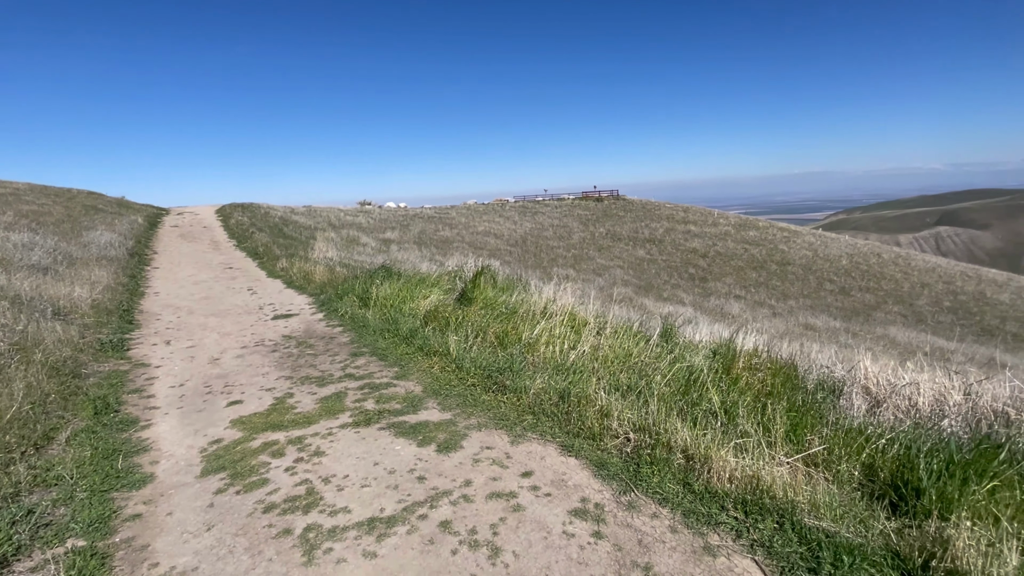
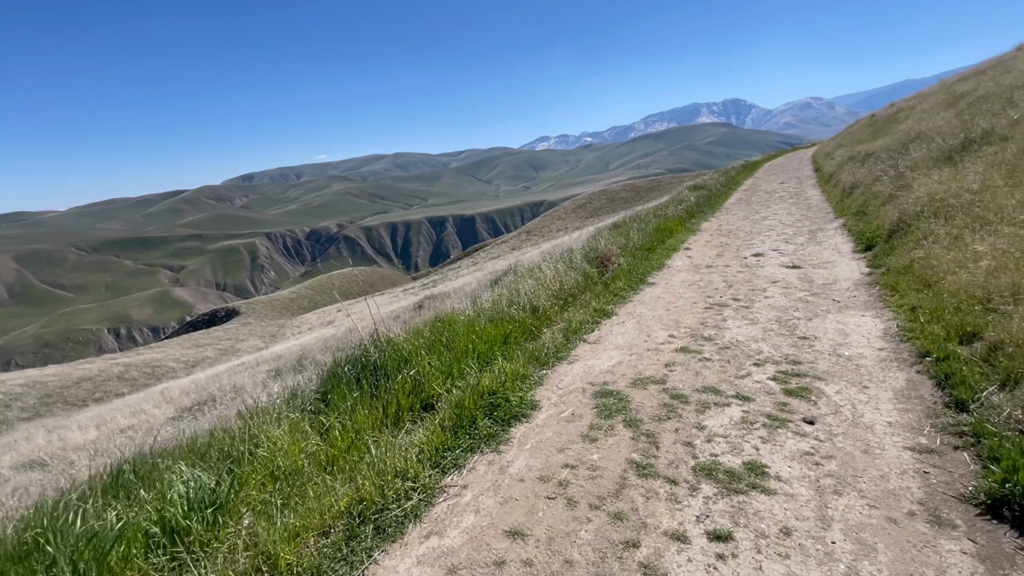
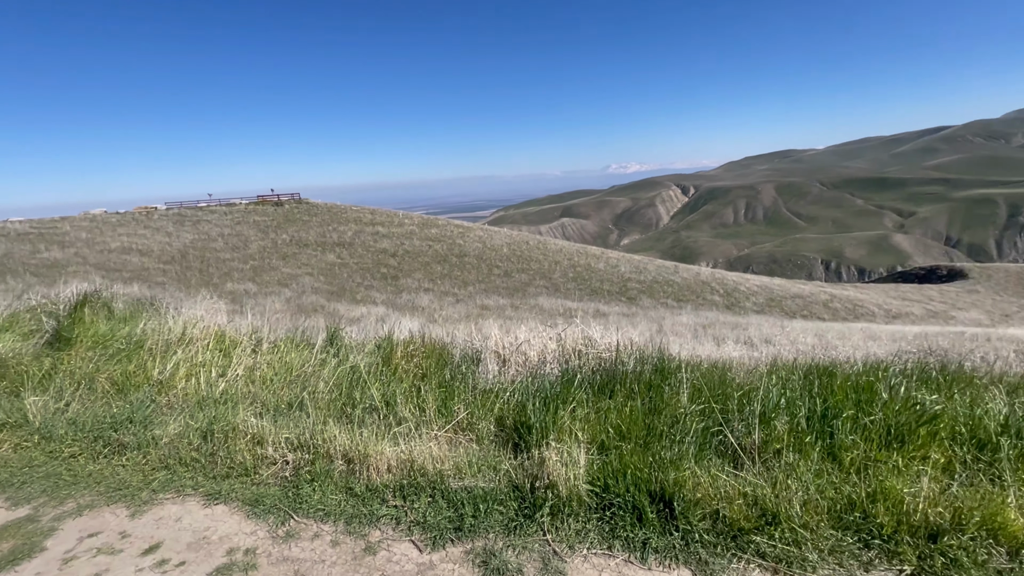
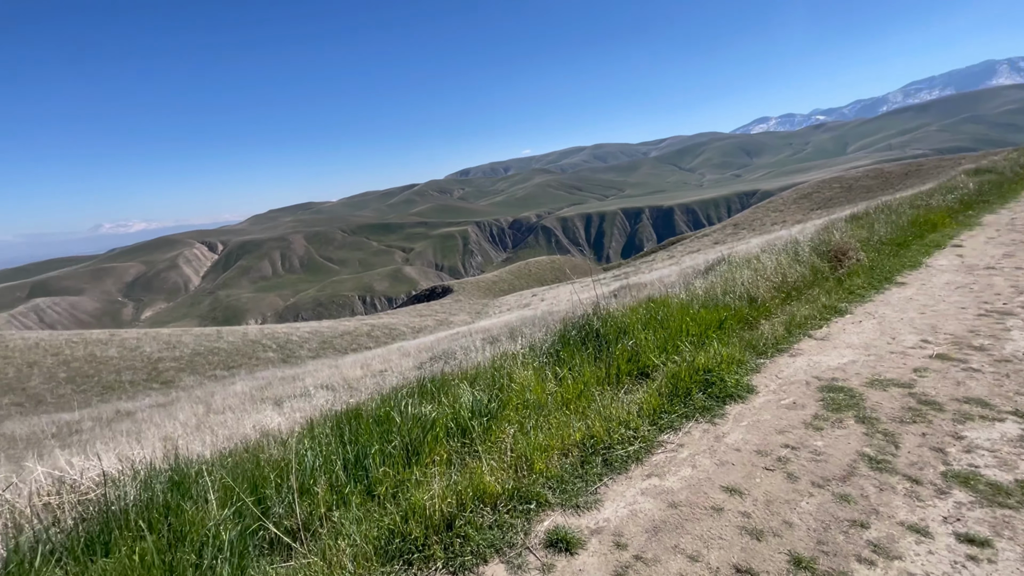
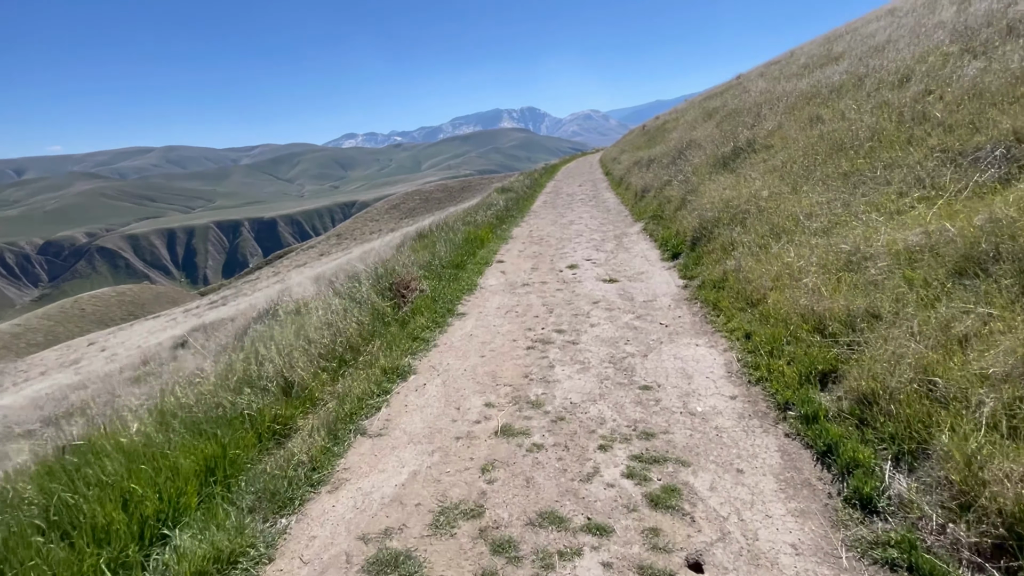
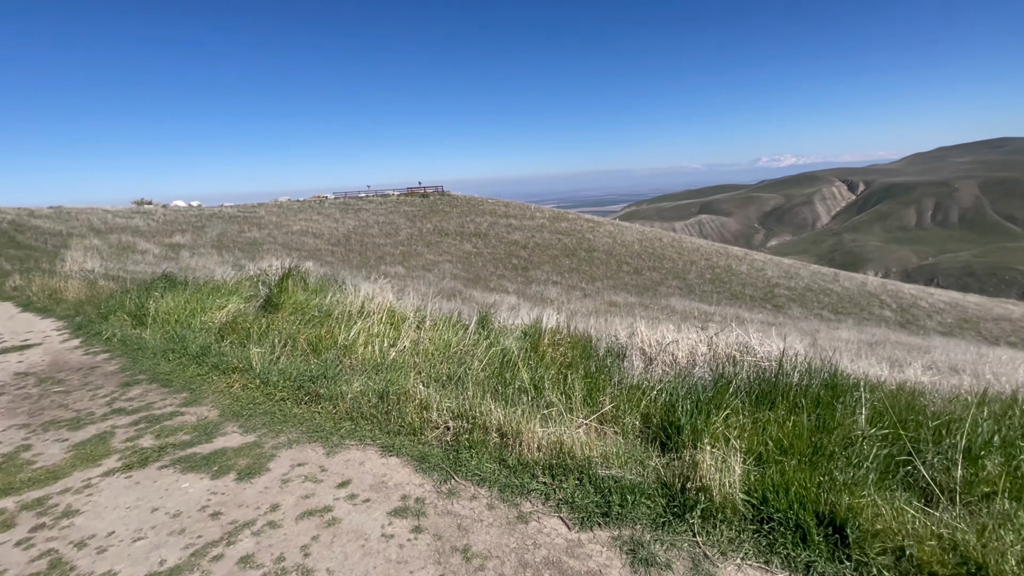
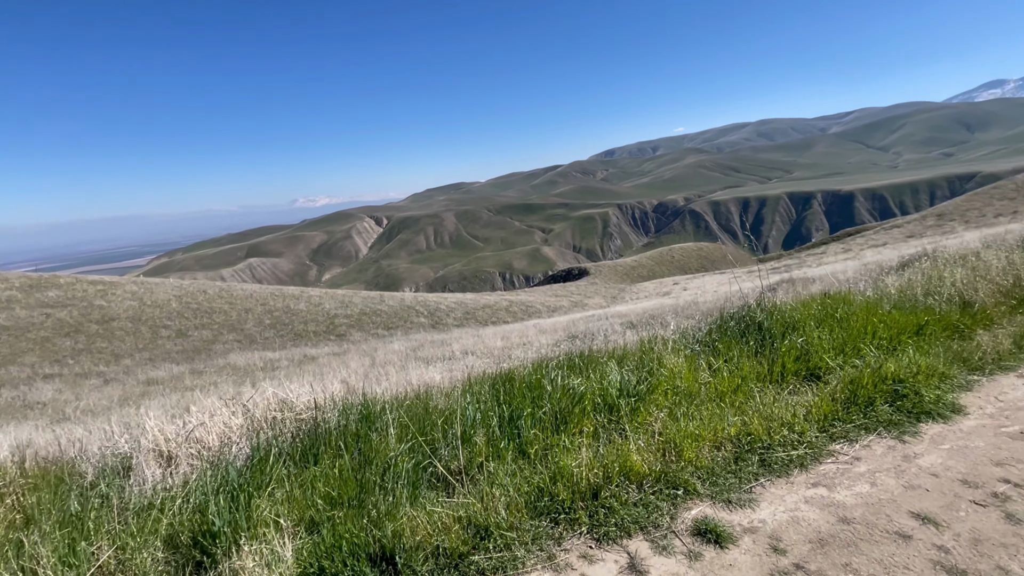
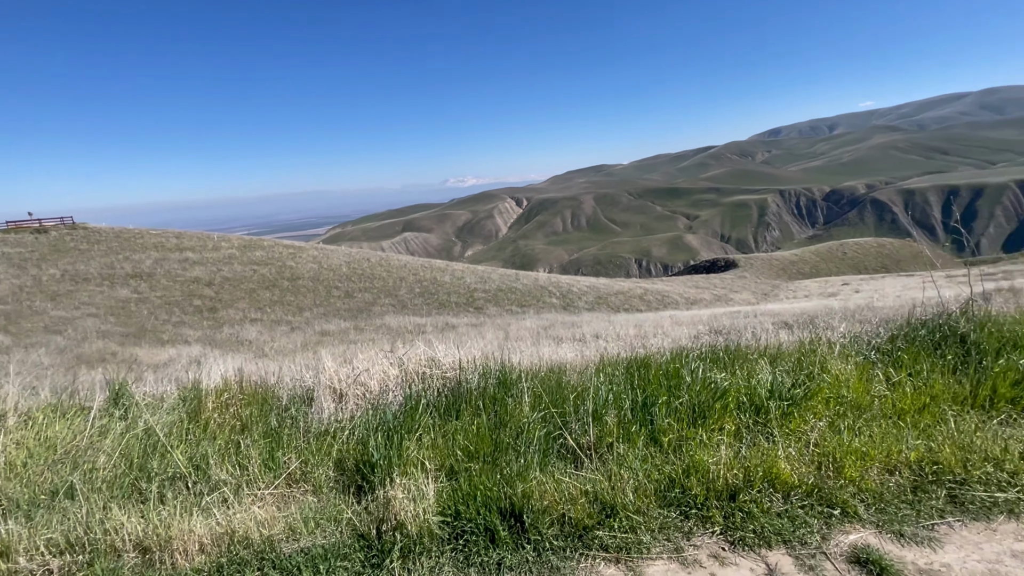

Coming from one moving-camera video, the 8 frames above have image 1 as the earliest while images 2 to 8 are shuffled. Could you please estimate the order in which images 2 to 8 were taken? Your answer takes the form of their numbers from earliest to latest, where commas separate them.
6, 3, 8, 7, 4, 2, 5
